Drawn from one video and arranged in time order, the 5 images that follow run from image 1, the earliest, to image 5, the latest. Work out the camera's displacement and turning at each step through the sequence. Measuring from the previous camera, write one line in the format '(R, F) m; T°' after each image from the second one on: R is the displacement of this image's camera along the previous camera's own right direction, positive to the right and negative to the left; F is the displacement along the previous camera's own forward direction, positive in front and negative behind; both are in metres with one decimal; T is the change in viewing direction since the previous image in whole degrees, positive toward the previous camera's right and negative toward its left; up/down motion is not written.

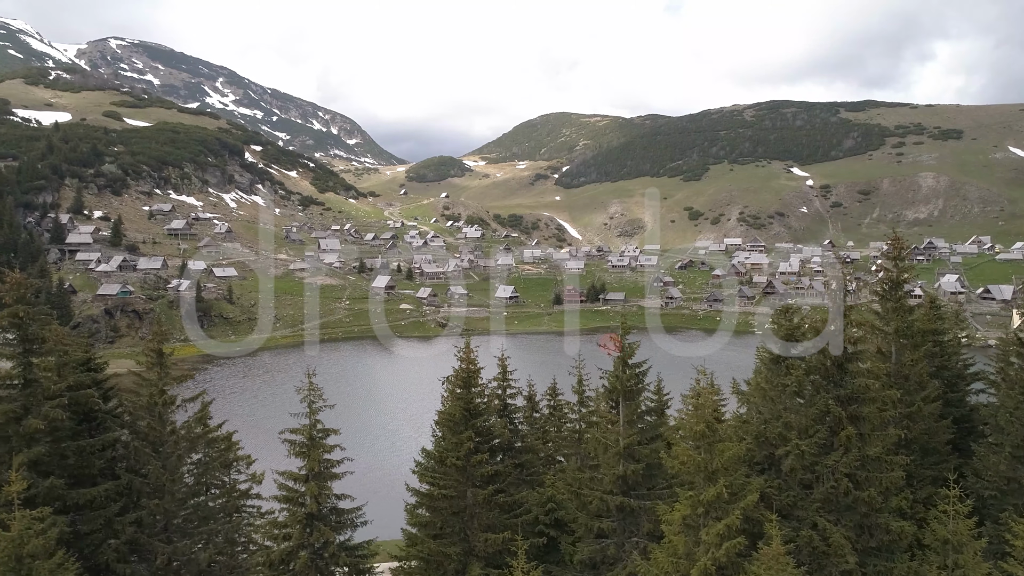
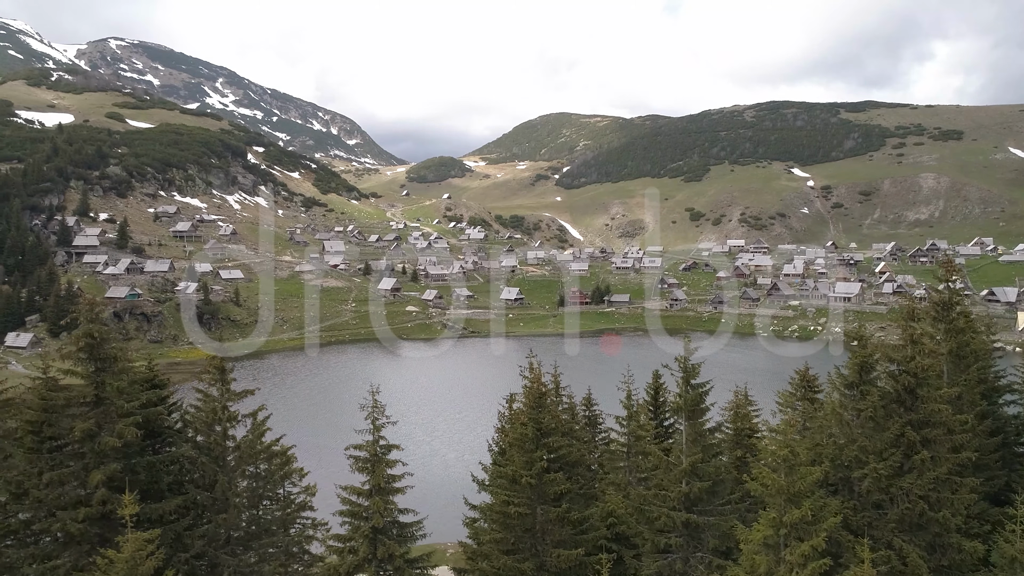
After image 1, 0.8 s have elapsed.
(-1.1, -0.3) m; 0°
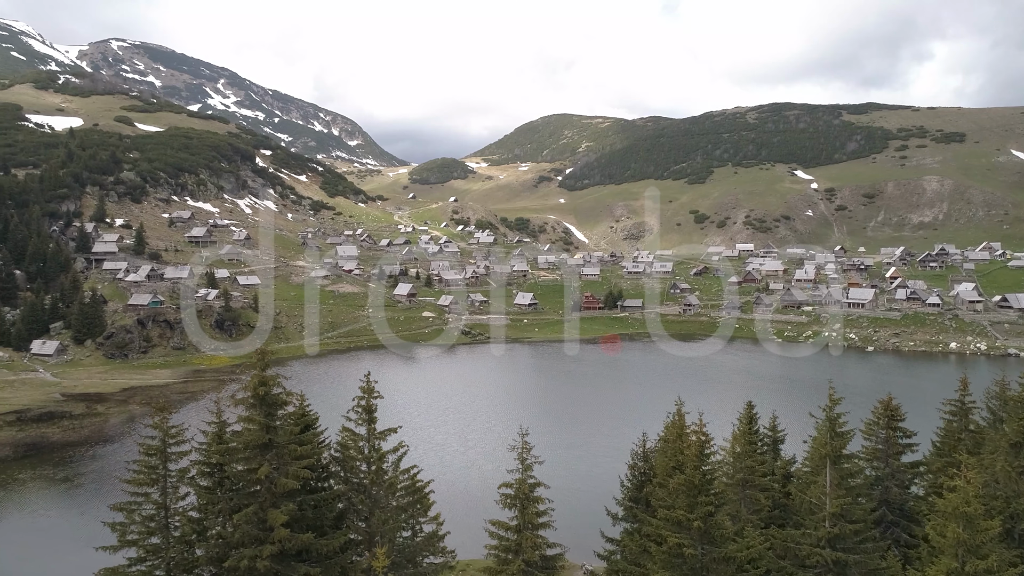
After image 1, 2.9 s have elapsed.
(-2.9, -0.7) m; 0°
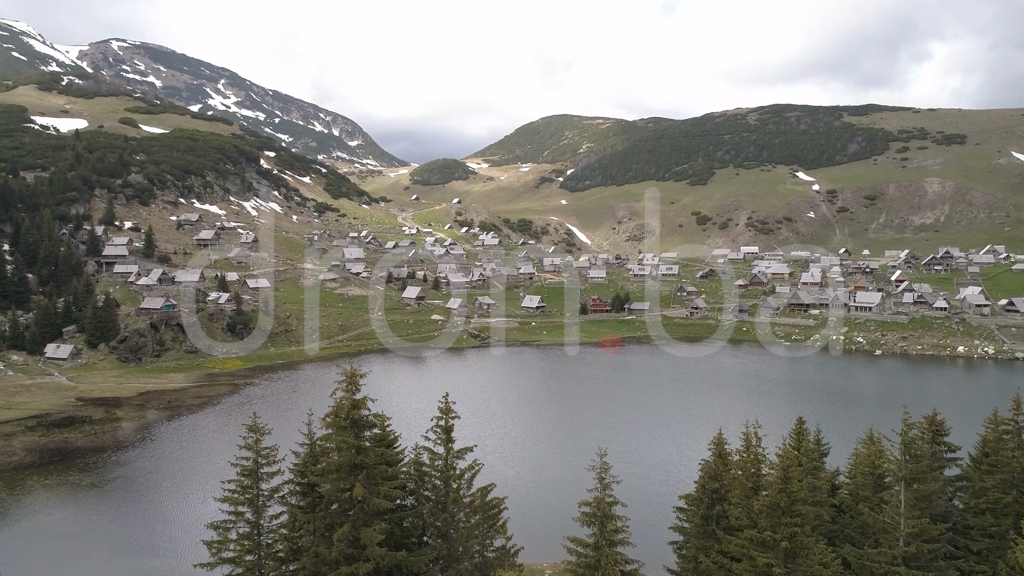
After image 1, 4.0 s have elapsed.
(-1.7, -0.4) m; 0°
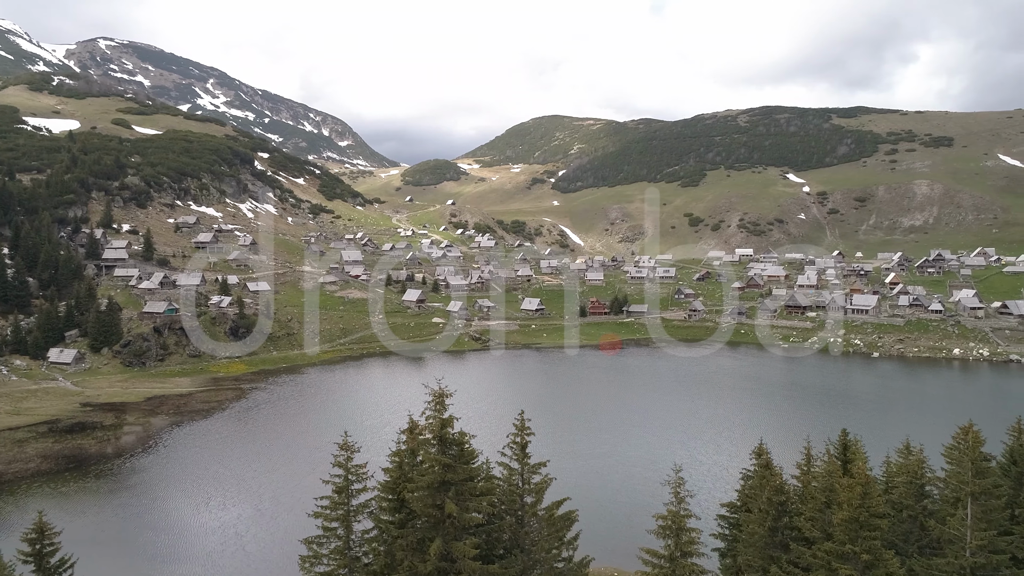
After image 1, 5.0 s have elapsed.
(-2.0, -0.5) m; +1°
